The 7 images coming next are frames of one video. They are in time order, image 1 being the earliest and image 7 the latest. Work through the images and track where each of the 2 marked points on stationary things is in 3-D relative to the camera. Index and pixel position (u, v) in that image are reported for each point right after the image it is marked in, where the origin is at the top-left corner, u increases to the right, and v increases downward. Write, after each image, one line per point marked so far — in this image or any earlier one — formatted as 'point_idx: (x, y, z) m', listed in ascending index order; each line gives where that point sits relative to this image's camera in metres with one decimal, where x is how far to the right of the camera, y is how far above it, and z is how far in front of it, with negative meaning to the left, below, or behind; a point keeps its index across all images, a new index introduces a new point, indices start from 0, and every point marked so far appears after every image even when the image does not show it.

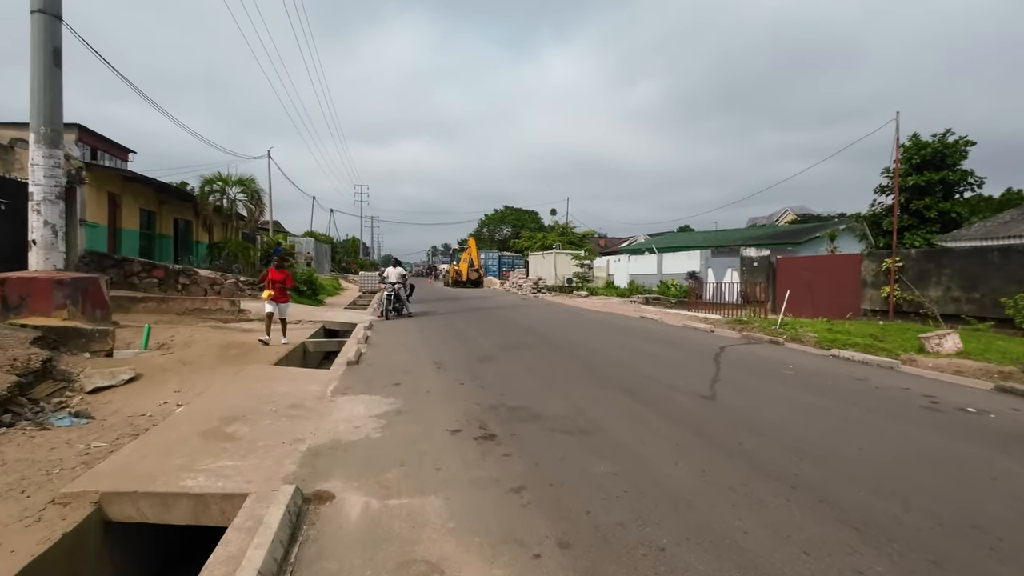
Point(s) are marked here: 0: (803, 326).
0: (+9.8, -1.3, +16.6) m
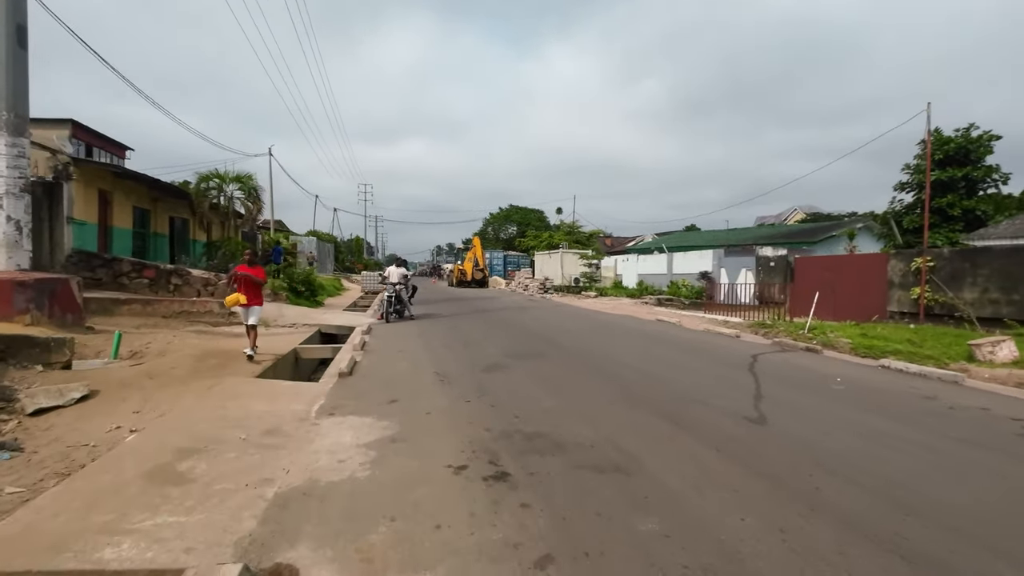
0: (+10.1, -1.3, +15.4) m
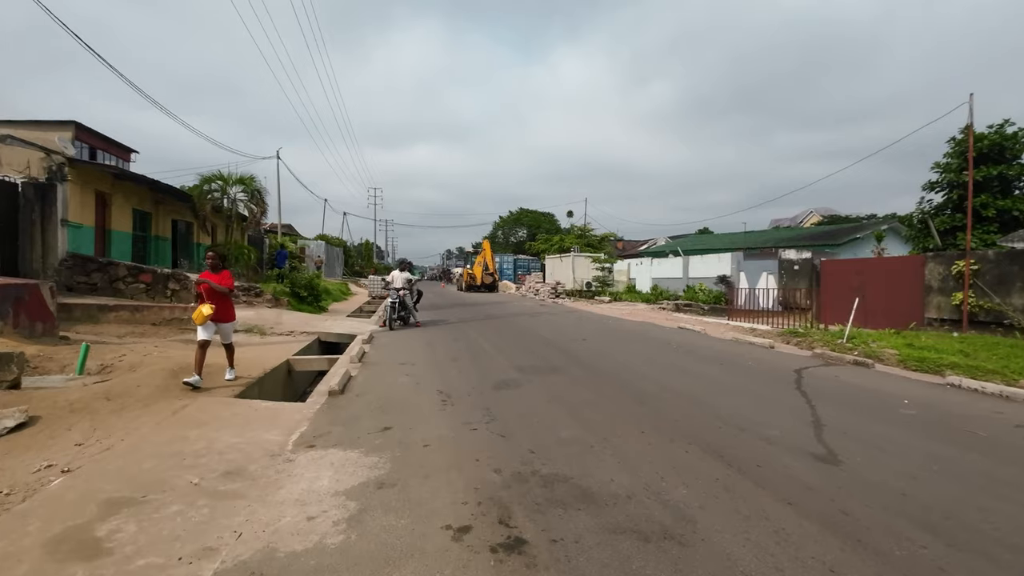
0: (+10.4, -1.5, +14.1) m
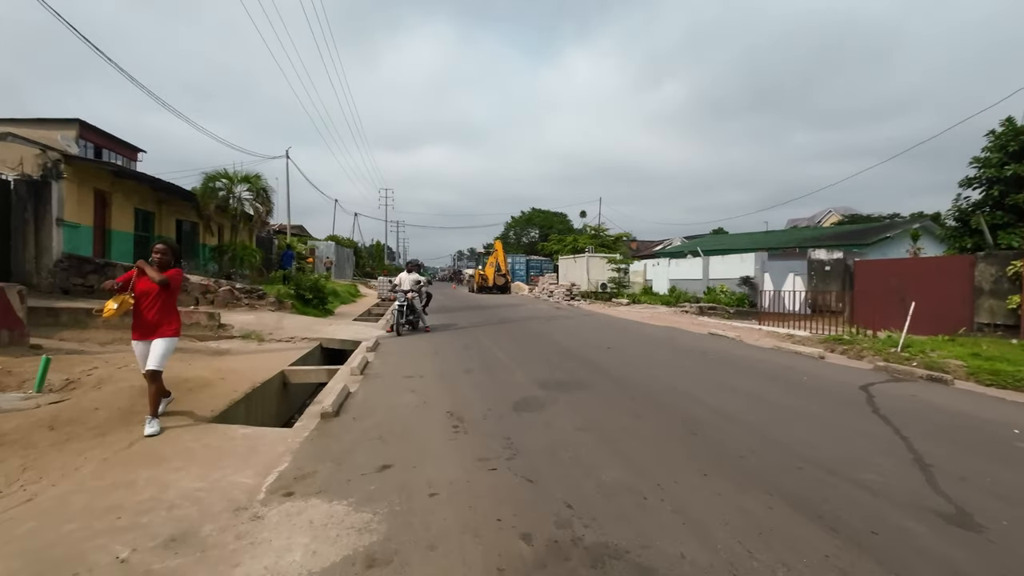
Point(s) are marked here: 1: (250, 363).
0: (+10.9, -1.6, +12.7) m
1: (-5.7, -1.6, +10.7) m
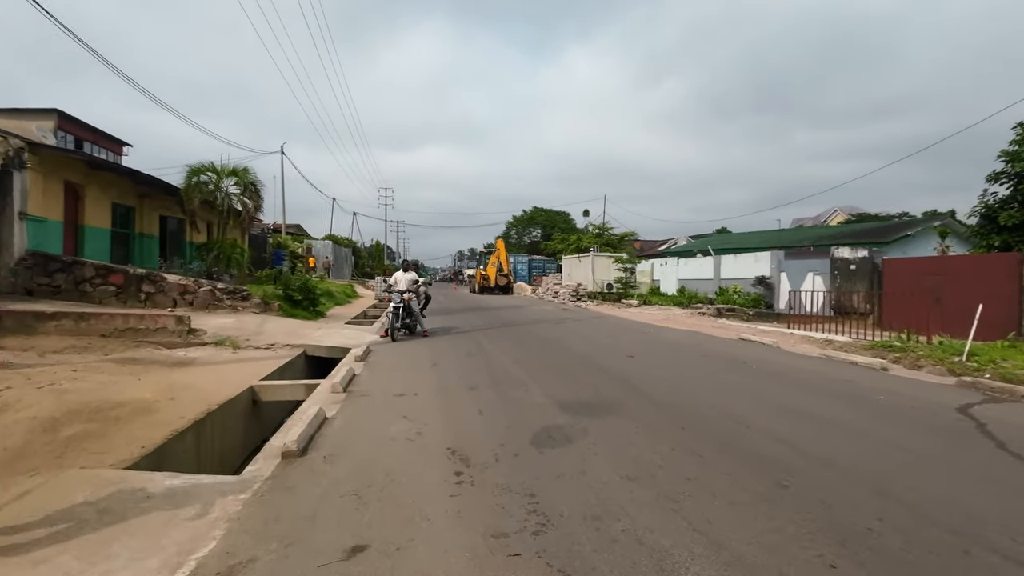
0: (+11.1, -1.6, +11.1) m
1: (-5.5, -1.6, +9.2) m
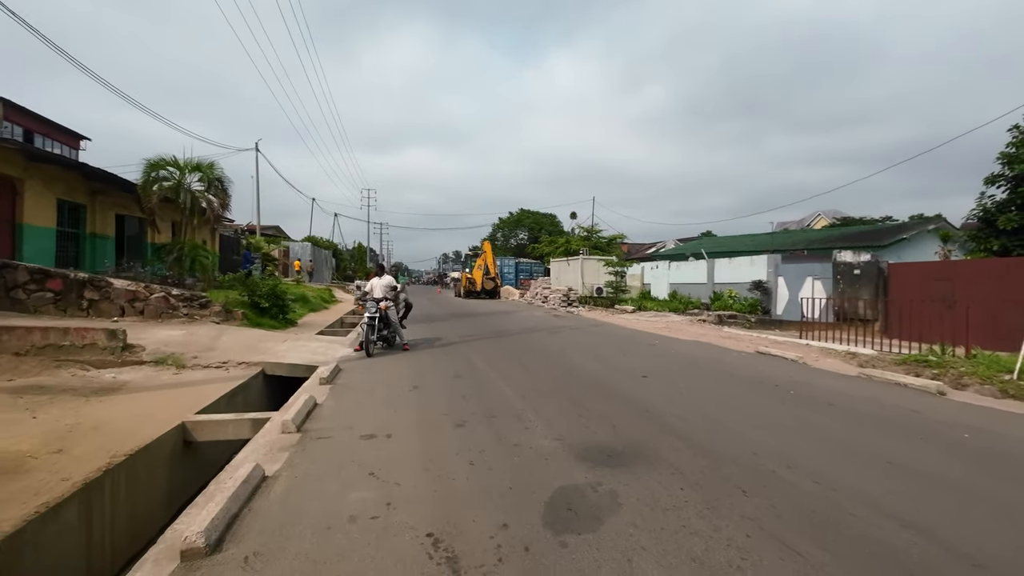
0: (+11.0, -1.8, +9.9) m
1: (-5.6, -1.8, +7.4) m
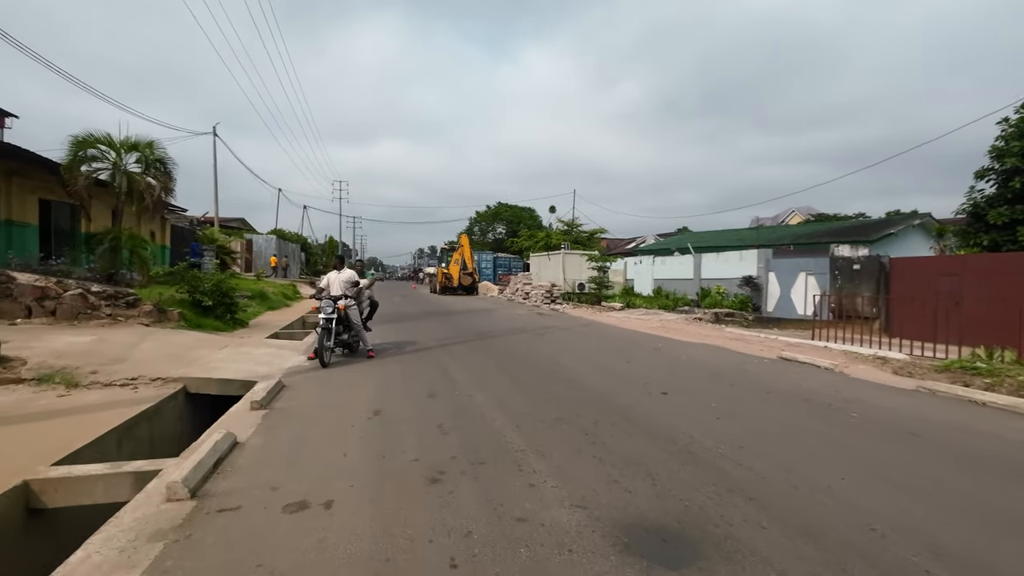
0: (+10.8, -1.7, +8.5) m
1: (-5.6, -1.8, +5.2) m
